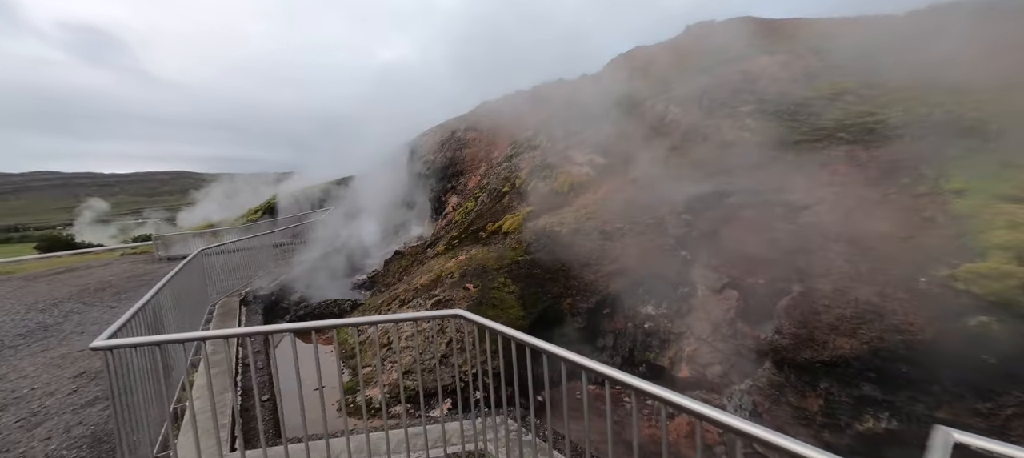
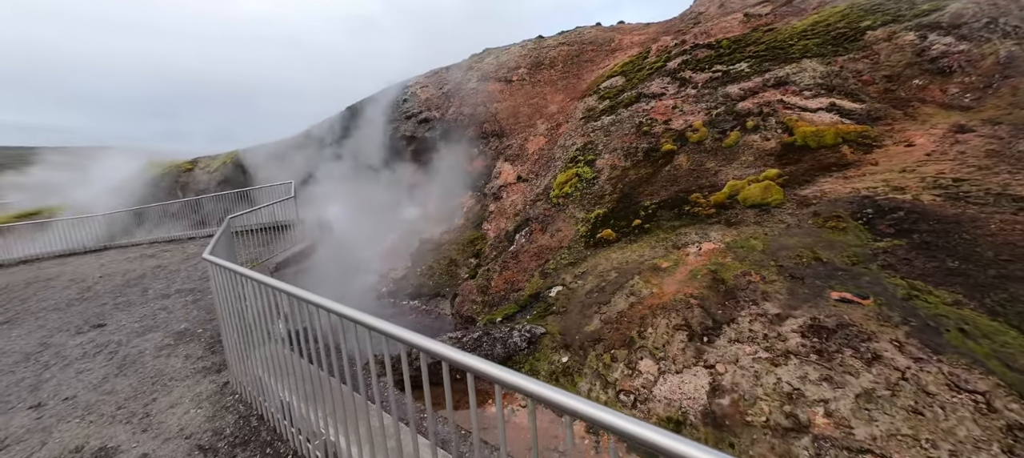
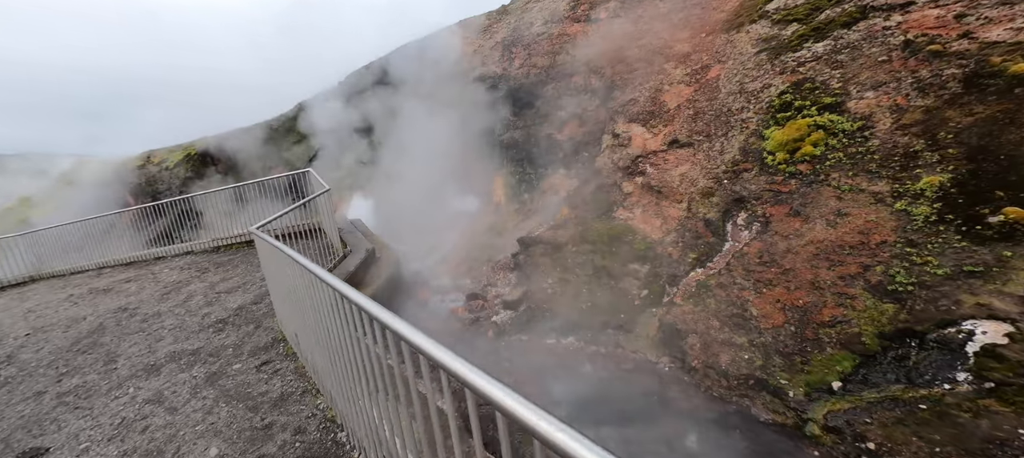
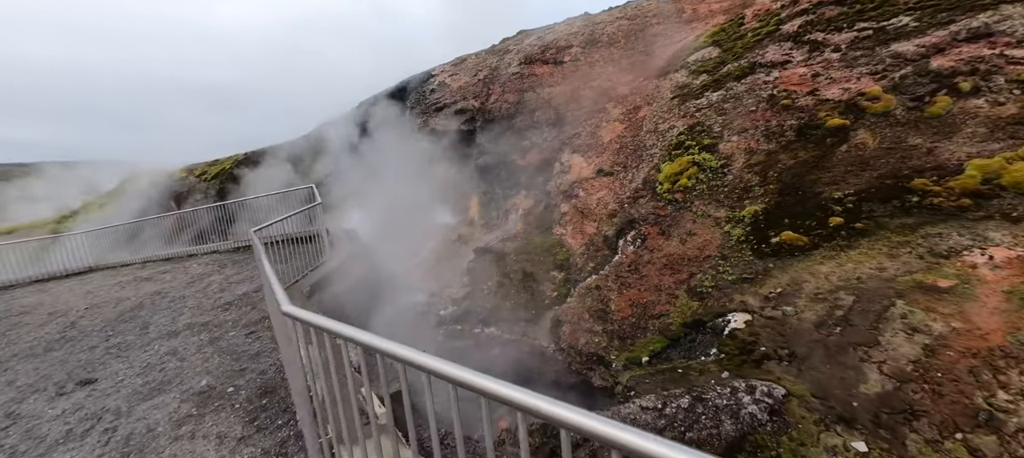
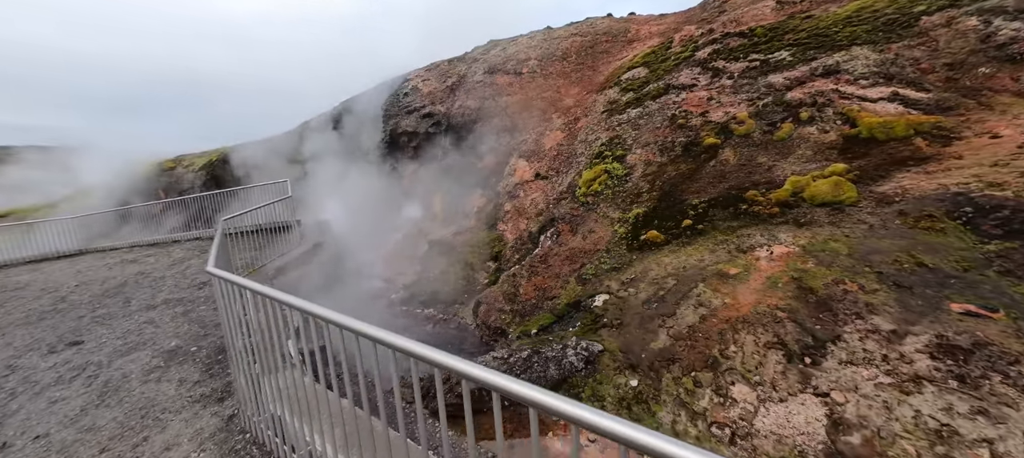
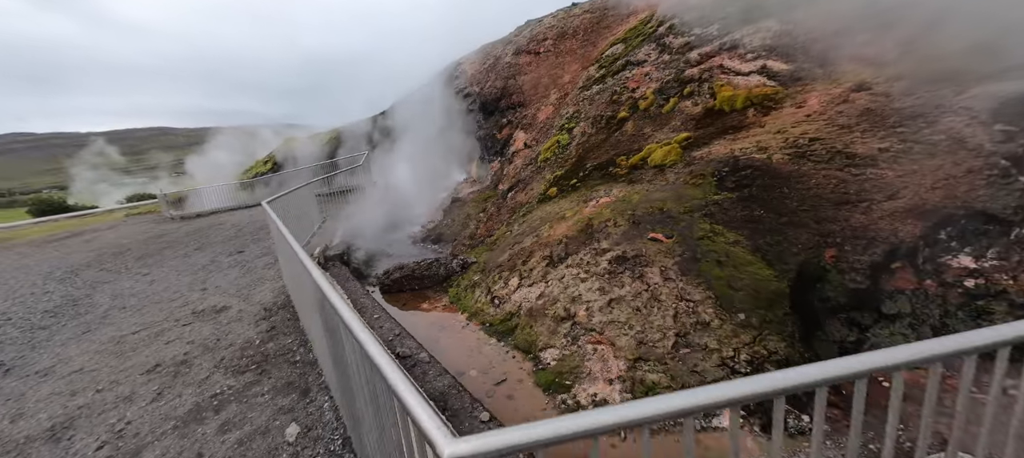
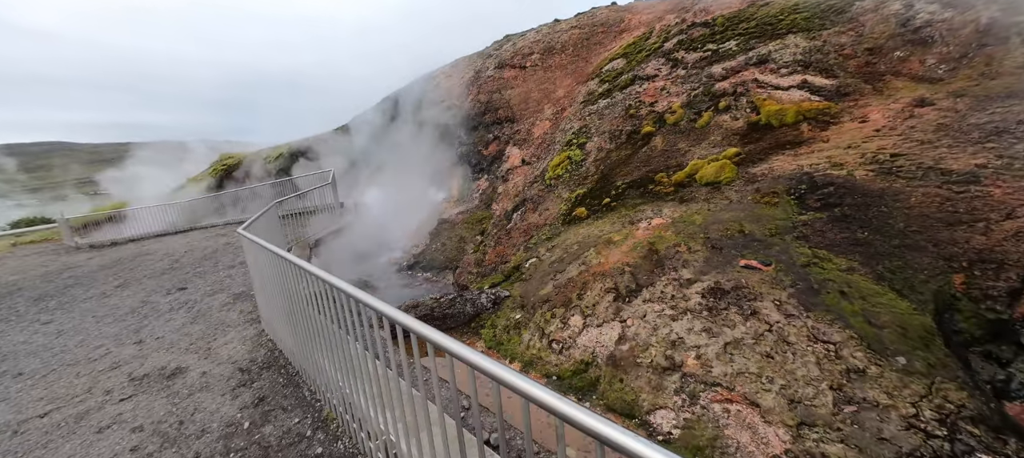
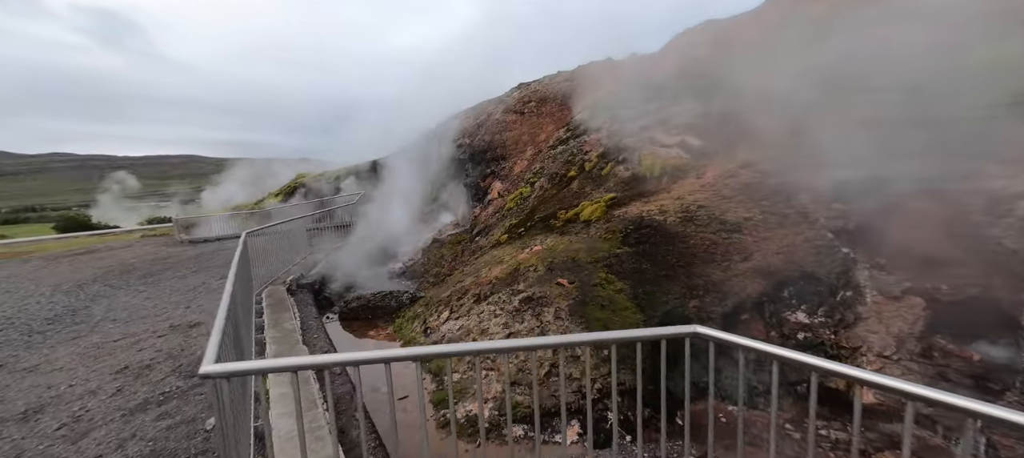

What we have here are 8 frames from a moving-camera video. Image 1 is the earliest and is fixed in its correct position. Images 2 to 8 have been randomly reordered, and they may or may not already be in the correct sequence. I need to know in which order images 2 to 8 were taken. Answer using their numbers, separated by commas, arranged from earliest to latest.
8, 6, 7, 2, 5, 4, 3
